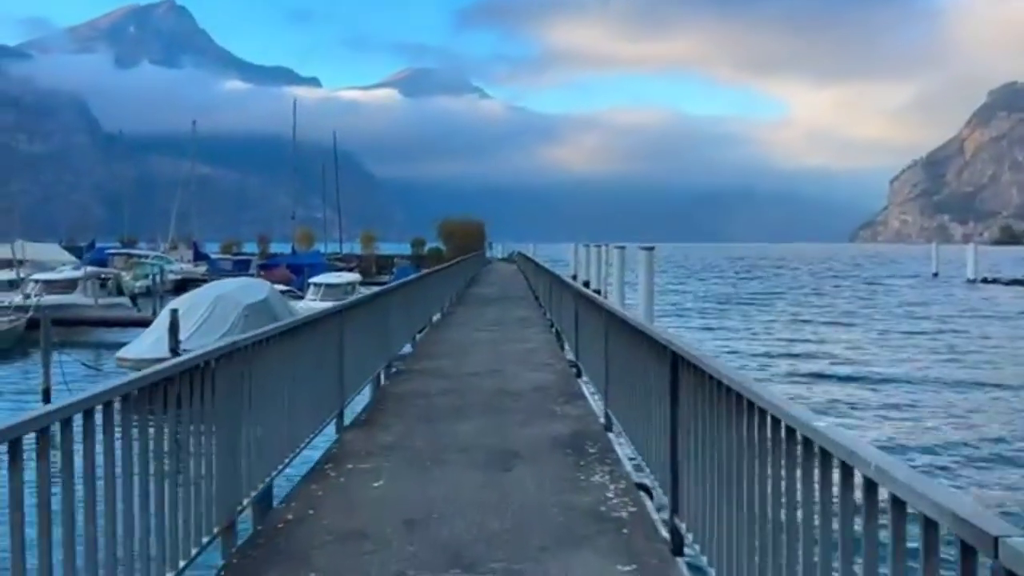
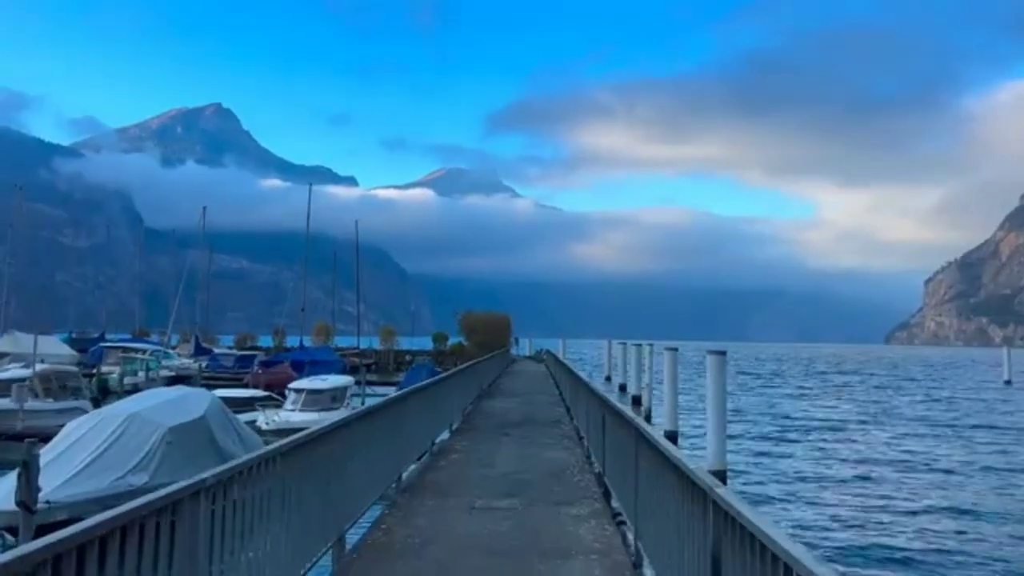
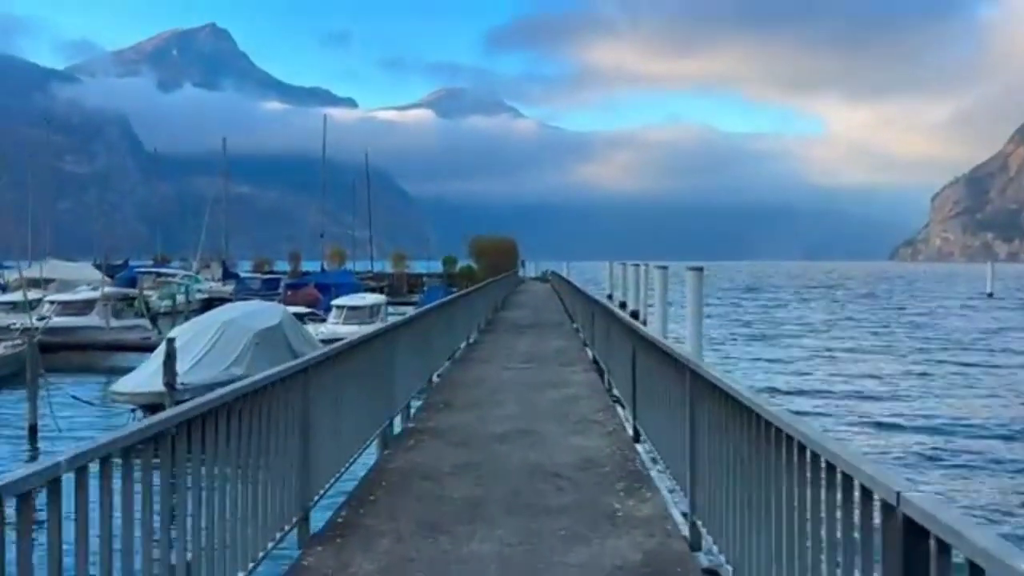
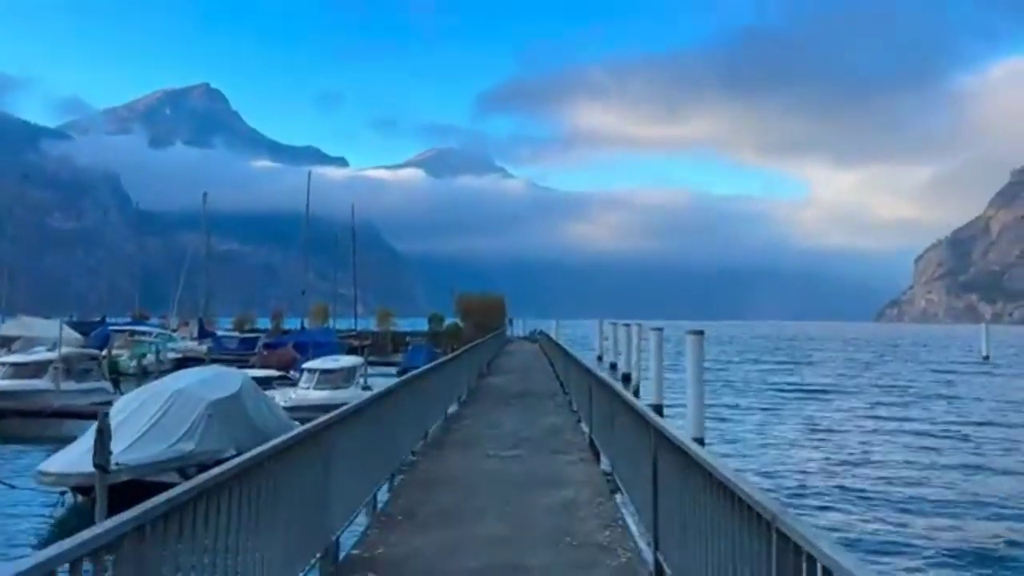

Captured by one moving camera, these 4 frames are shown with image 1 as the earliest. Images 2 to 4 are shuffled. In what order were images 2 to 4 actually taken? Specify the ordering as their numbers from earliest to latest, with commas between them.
3, 4, 2
